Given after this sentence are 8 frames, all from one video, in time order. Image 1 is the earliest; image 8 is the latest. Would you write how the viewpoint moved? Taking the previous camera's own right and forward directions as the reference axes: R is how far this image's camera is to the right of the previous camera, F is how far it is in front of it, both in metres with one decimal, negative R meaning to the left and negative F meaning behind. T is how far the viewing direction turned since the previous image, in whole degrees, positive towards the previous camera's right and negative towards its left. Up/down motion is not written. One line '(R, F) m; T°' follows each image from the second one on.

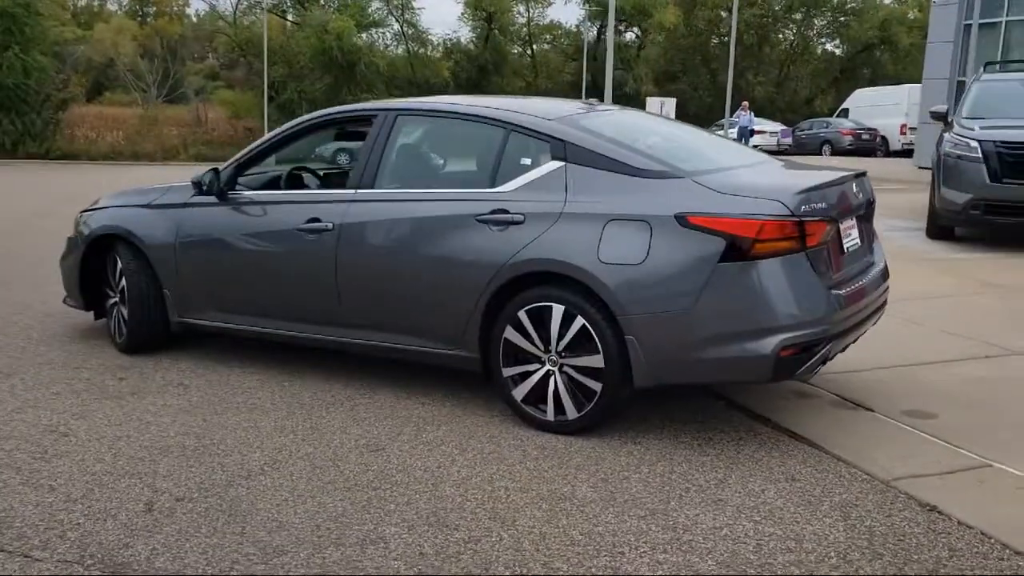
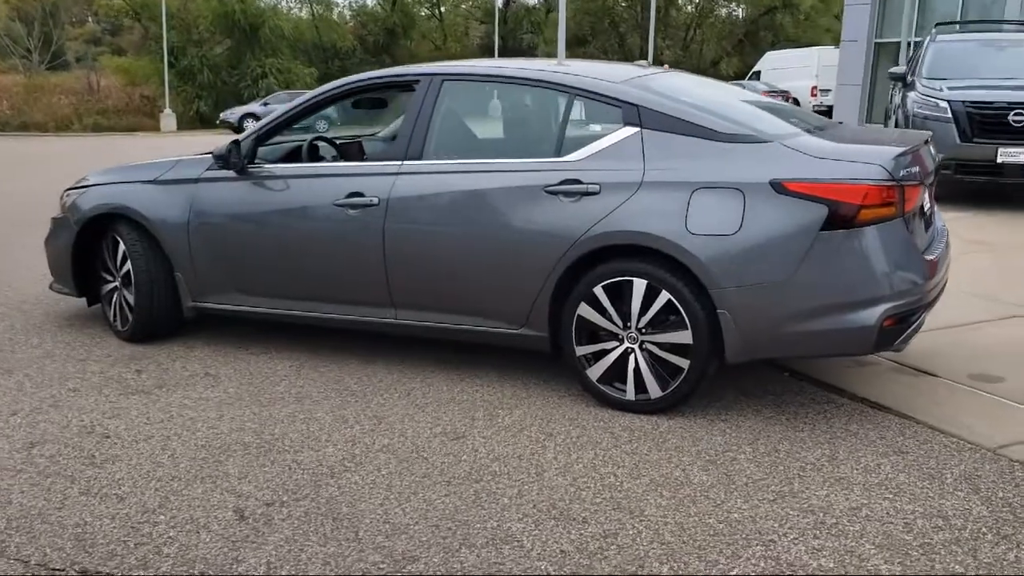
(-0.8, +0.3) m; +6°
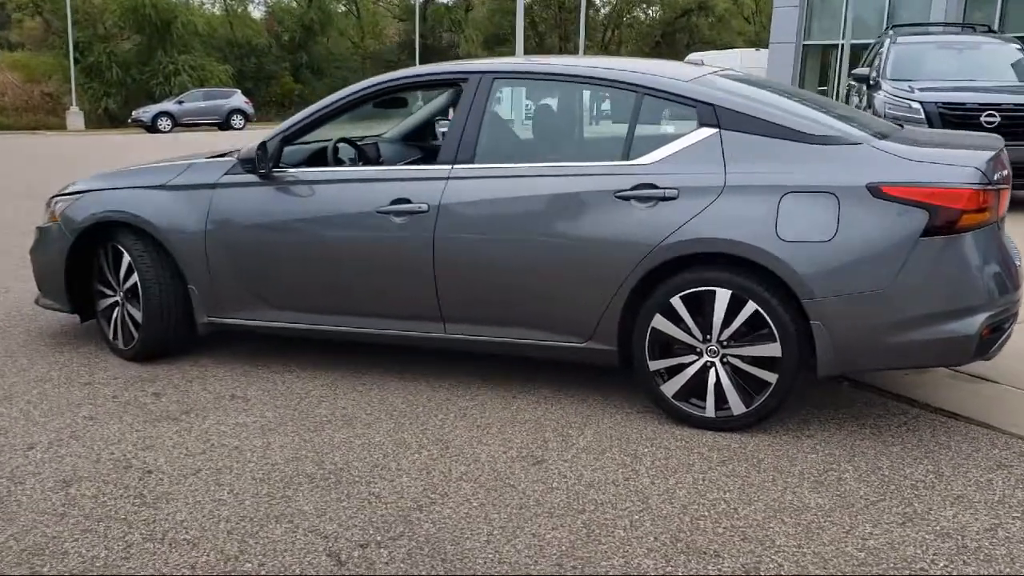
(-0.7, +0.3) m; +5°
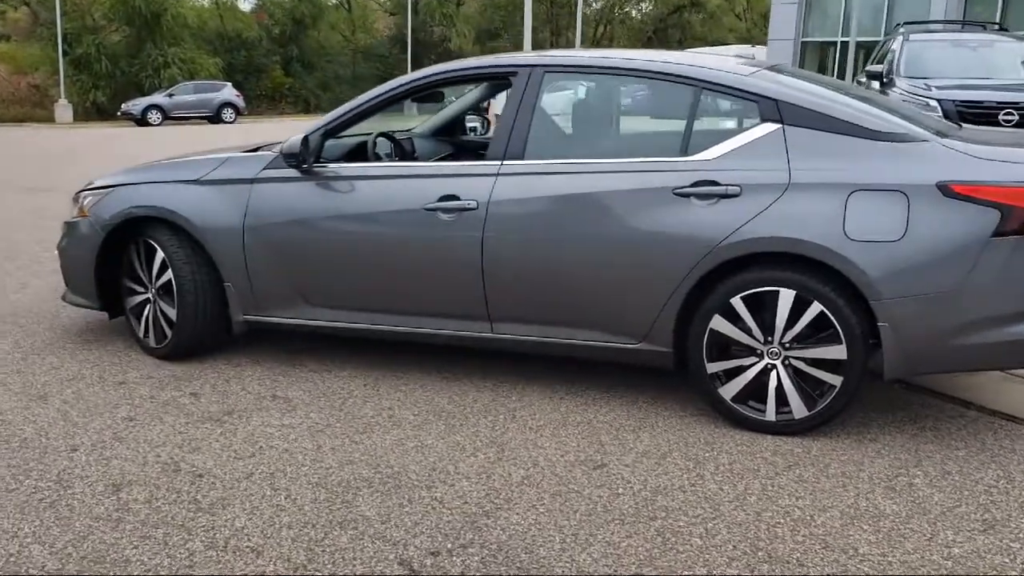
(-0.3, +0.1) m; +1°
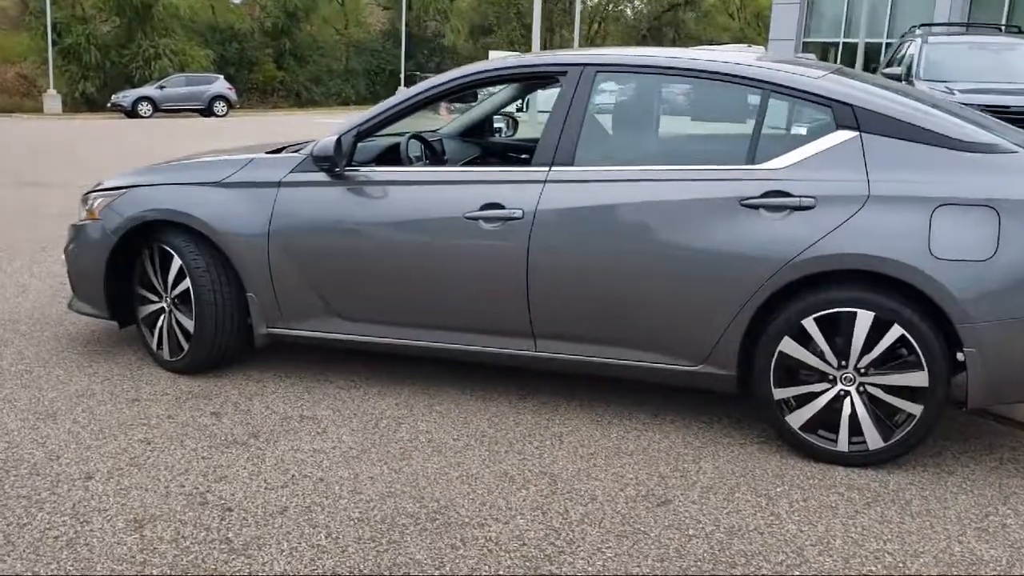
(-0.3, +0.3) m; +1°
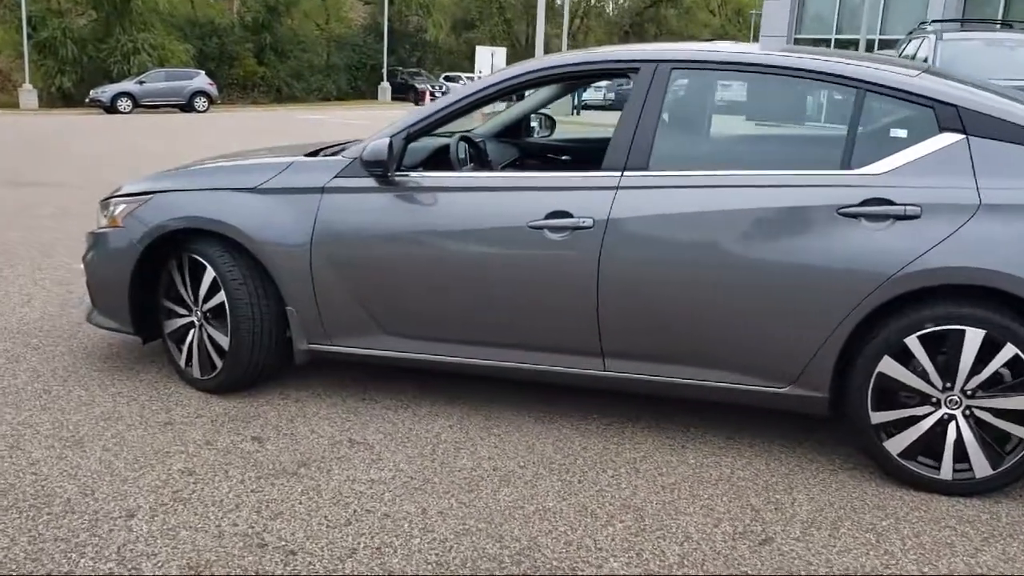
(-0.4, +0.3) m; +1°
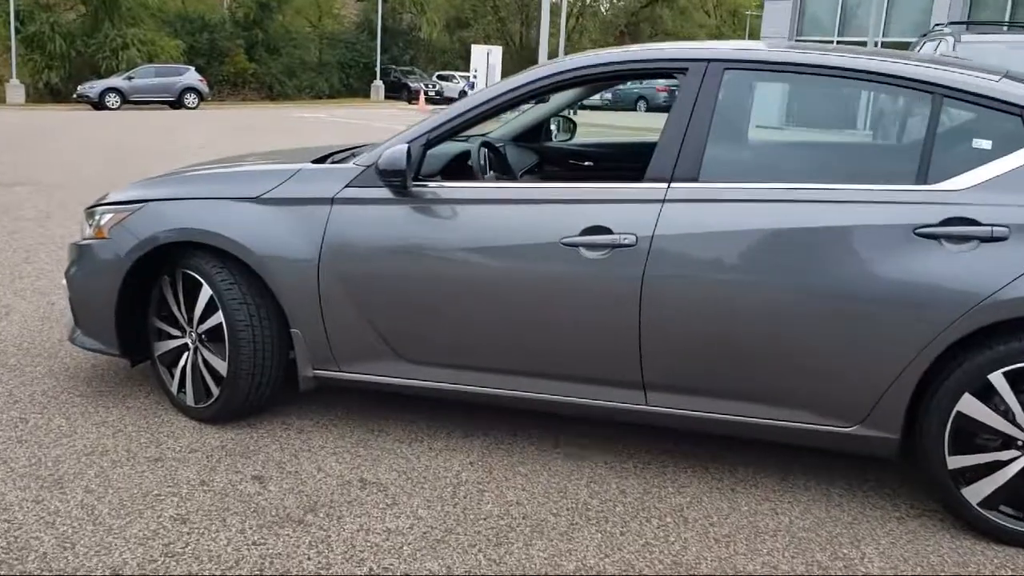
(-0.1, +0.4) m; +1°
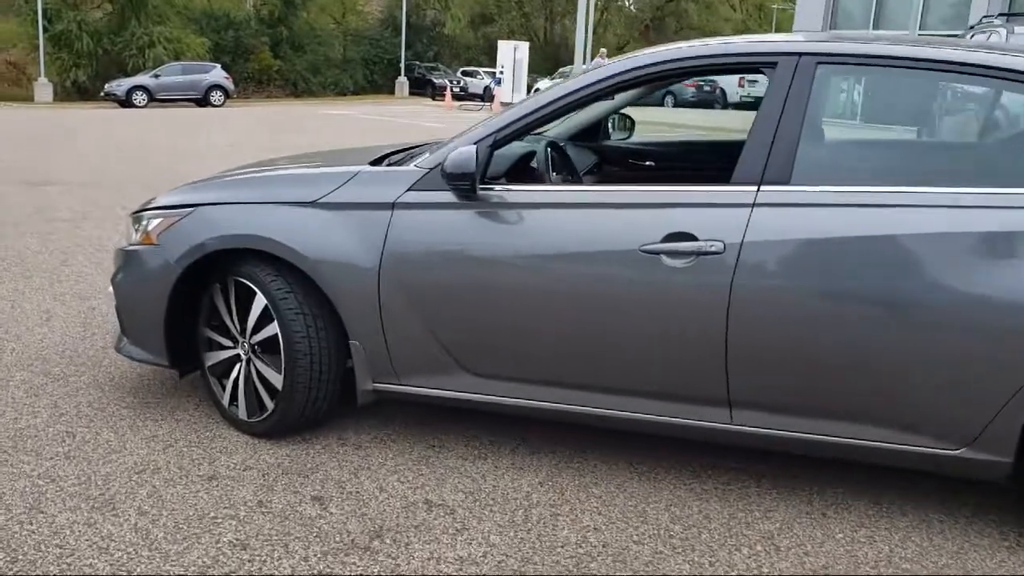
(-0.2, +0.2) m; -1°
